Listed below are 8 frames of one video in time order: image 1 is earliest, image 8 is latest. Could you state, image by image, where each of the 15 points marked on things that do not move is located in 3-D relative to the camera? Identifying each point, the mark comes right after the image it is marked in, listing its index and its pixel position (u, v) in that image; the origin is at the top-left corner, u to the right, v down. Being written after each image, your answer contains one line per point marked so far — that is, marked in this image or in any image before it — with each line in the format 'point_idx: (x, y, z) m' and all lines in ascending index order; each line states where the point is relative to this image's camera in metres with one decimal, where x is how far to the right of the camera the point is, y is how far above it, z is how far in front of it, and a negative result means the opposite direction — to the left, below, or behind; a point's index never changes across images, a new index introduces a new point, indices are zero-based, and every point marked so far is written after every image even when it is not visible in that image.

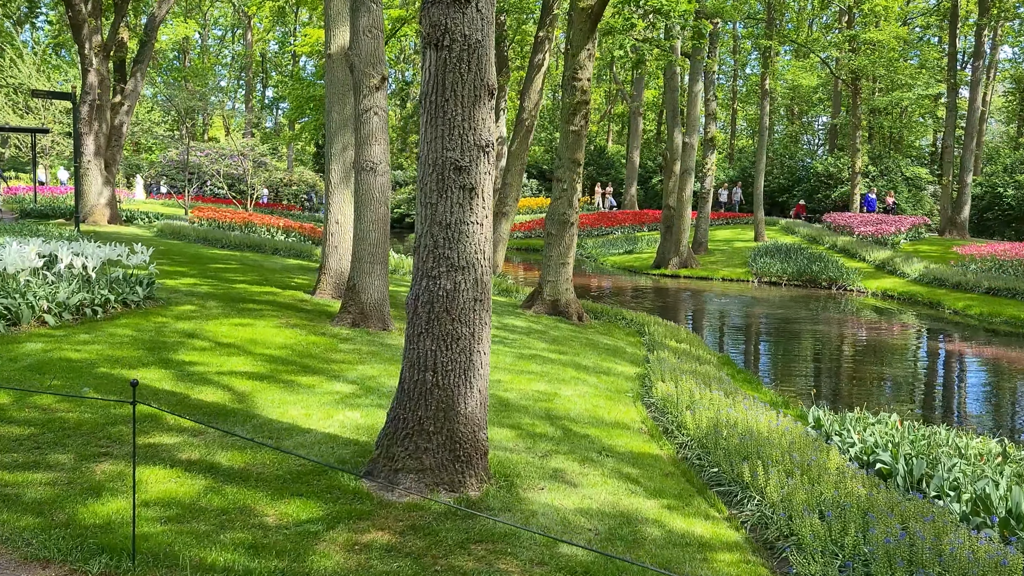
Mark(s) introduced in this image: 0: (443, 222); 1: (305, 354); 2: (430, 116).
0: (-0.3, +0.3, +3.6) m
1: (-1.6, -0.5, +6.5) m
2: (-0.3, +0.7, +3.6) m
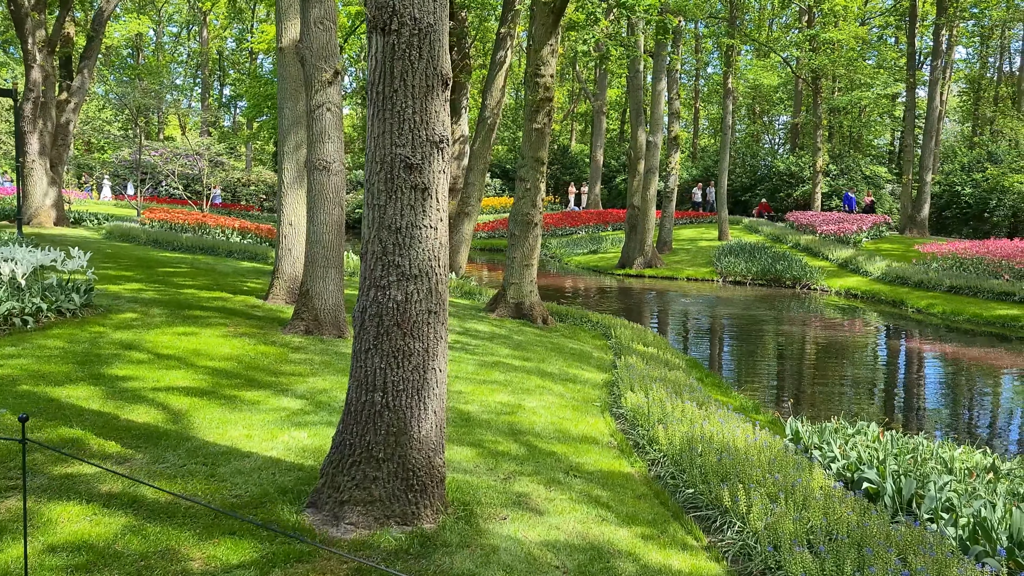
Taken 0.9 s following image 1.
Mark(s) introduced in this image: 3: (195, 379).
0: (-0.4, +0.2, +3.2) m
1: (-1.9, -0.6, +6.1) m
2: (-0.5, +0.7, +3.2) m
3: (-2.0, -0.6, +5.5) m
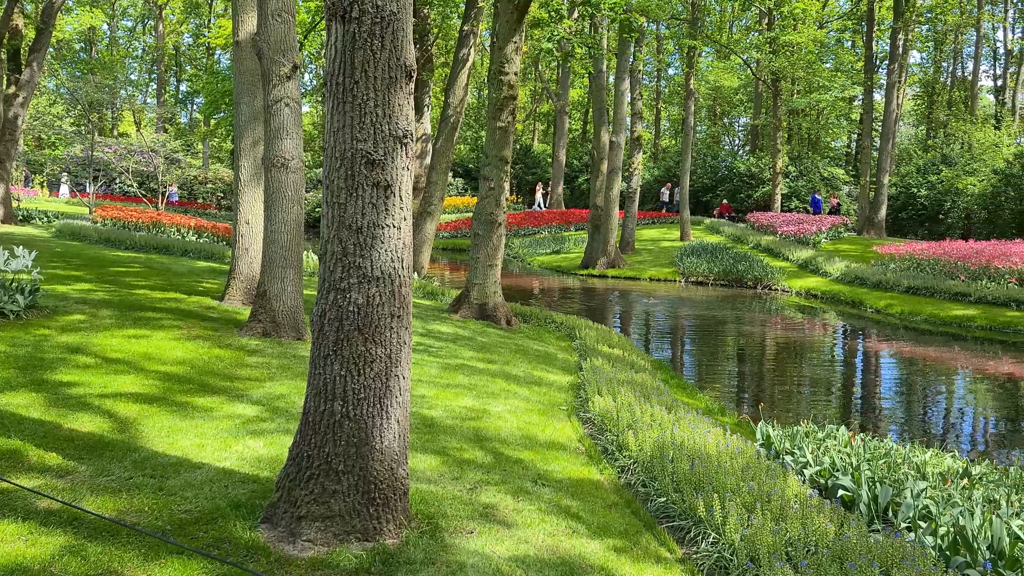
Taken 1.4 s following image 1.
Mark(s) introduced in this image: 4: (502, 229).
0: (-0.6, +0.2, +3.1) m
1: (-2.1, -0.6, +5.9) m
2: (-0.6, +0.7, +3.1) m
3: (-2.3, -0.6, +5.3) m
4: (-0.1, +0.7, +10.8) m
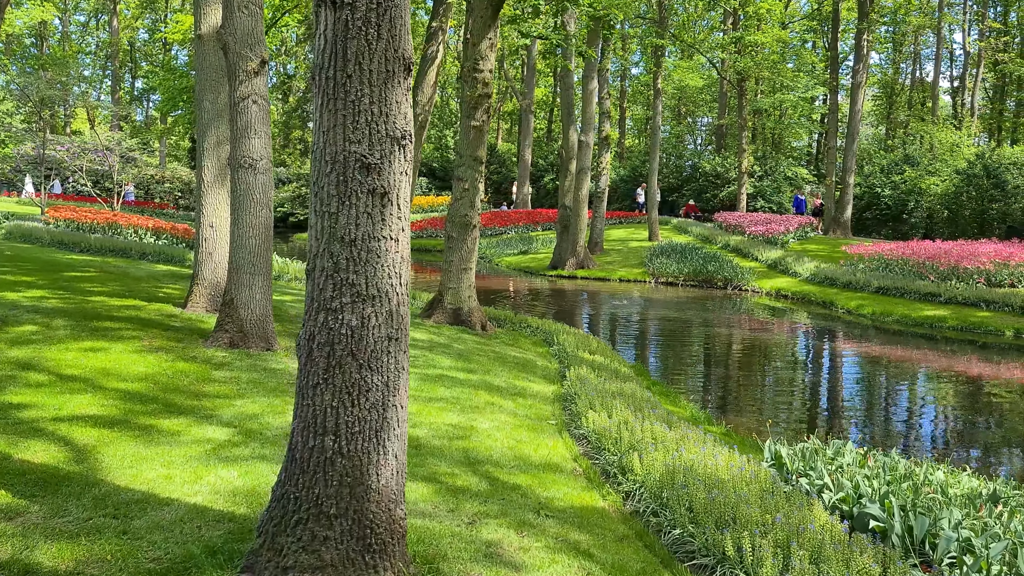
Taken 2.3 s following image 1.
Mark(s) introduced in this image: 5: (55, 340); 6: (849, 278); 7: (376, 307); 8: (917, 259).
0: (-0.5, +0.2, +2.7) m
1: (-2.2, -0.6, +5.5) m
2: (-0.6, +0.6, +2.7) m
3: (-2.3, -0.7, +4.9) m
4: (-0.4, +0.7, +10.5) m
5: (-3.5, -0.4, +6.6) m
6: (+7.2, +0.2, +18.4) m
7: (-0.4, -0.1, +2.8) m
8: (+8.3, +0.6, +17.7) m
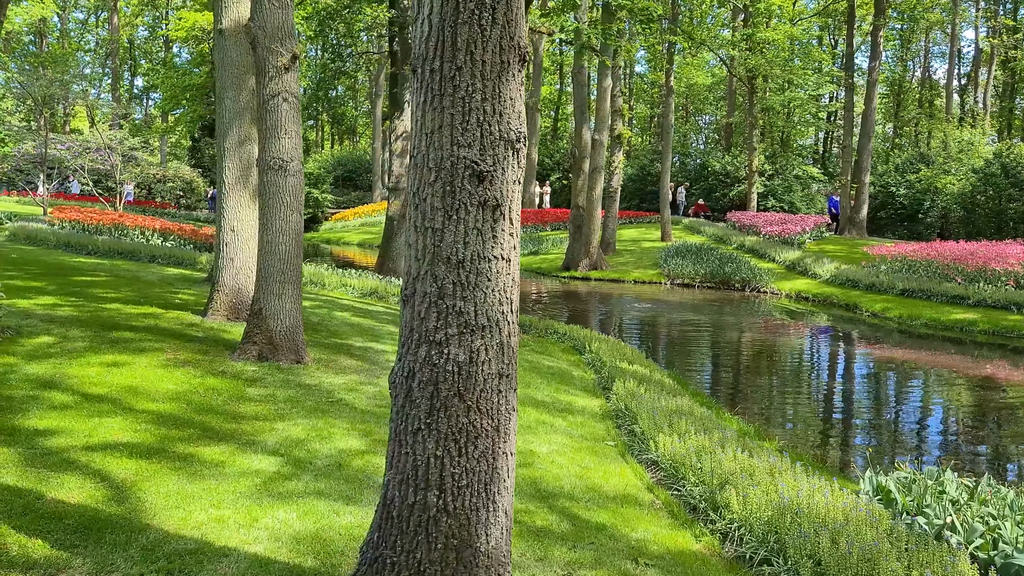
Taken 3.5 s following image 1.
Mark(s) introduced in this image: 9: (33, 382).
0: (-0.2, +0.1, +2.3) m
1: (-1.8, -0.7, +5.1) m
2: (-0.2, +0.5, +2.3) m
3: (-1.9, -0.7, +4.5) m
4: (-0.1, +0.6, +10.1) m
5: (-3.2, -0.5, +6.2) m
6: (+7.6, +0.2, +18.0) m
7: (-0.1, -0.1, +2.4) m
8: (+8.7, +0.5, +17.3) m
9: (-2.9, -0.6, +5.2) m
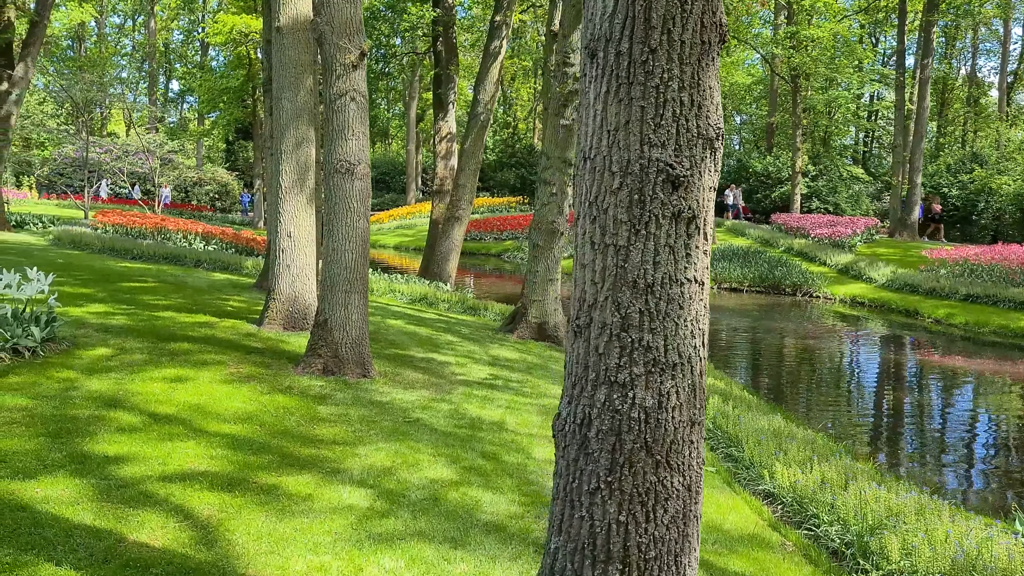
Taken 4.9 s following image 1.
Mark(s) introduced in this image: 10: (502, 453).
0: (+0.3, 0.0, +1.9) m
1: (-1.3, -0.8, +4.7) m
2: (+0.2, +0.5, +1.9) m
3: (-1.4, -0.8, +4.1) m
4: (+0.6, +0.5, +9.7) m
5: (-2.6, -0.5, +5.9) m
6: (+8.5, +0.1, +17.4) m
7: (+0.4, -0.2, +2.0) m
8: (+9.6, +0.4, +16.6) m
9: (-2.4, -0.6, +4.9) m
10: (-0.1, -0.9, +4.8) m
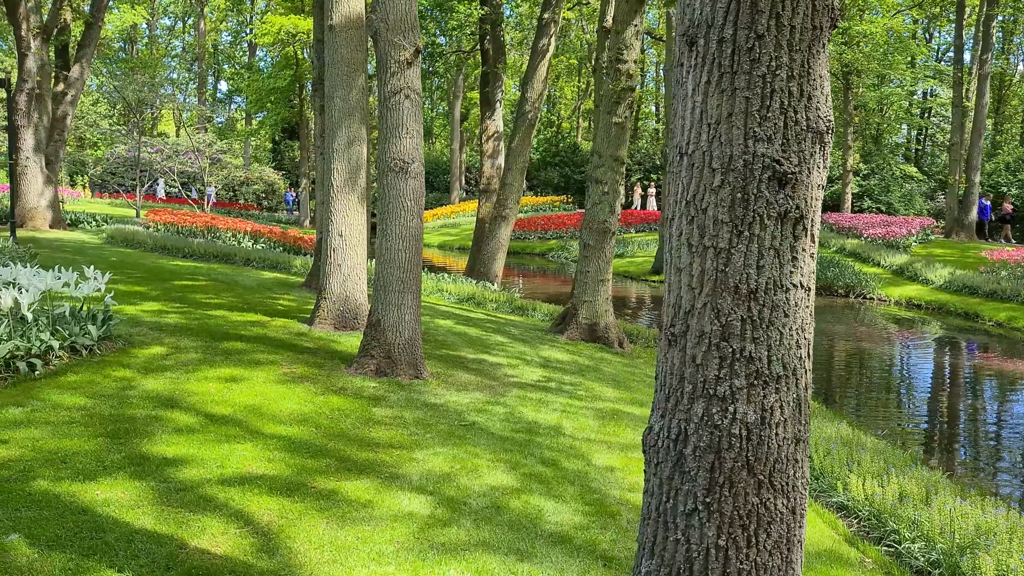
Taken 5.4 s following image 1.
0: (+0.5, 0.0, +1.8) m
1: (-1.0, -0.8, +4.6) m
2: (+0.4, +0.4, +1.8) m
3: (-1.1, -0.8, +4.0) m
4: (+1.2, +0.5, +9.5) m
5: (-2.2, -0.5, +5.9) m
6: (+9.4, 0.0, +16.8) m
7: (+0.6, -0.2, +1.8) m
8: (+10.5, +0.4, +16.0) m
9: (-2.1, -0.6, +4.9) m
10: (+0.3, -0.9, +4.7) m
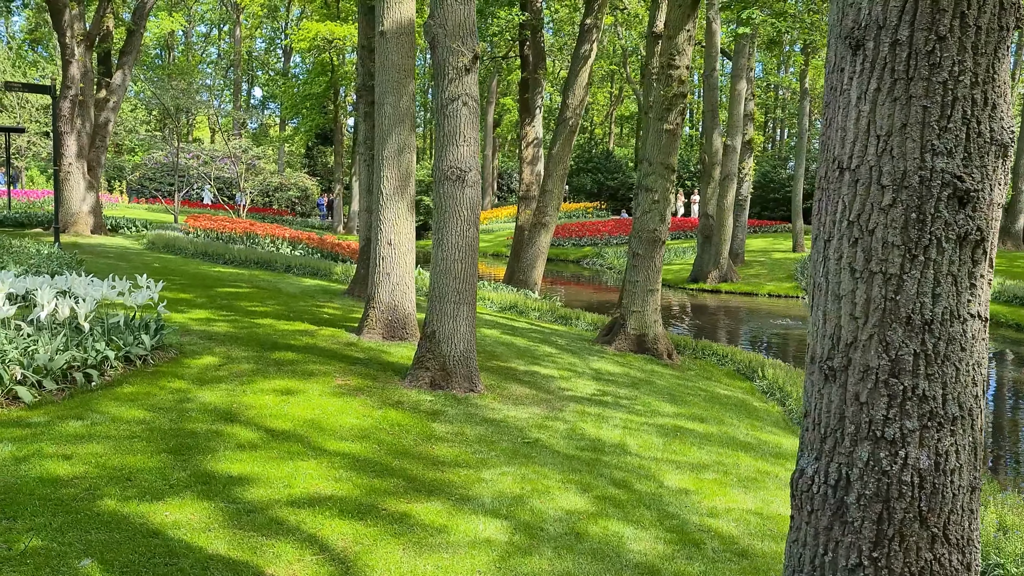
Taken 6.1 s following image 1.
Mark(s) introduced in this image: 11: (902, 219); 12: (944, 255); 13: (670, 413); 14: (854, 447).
0: (+0.8, -0.1, +1.6) m
1: (-0.6, -0.8, +4.5) m
2: (+0.7, +0.4, +1.6) m
3: (-0.8, -0.9, +3.9) m
4: (+1.7, +0.4, +9.3) m
5: (-1.8, -0.6, +5.8) m
6: (+10.2, -0.2, +16.3) m
7: (+0.8, -0.3, +1.6) m
8: (+11.2, +0.2, +15.5) m
9: (-1.7, -0.7, +4.8) m
10: (+0.6, -1.0, +4.5) m
11: (+0.7, +0.1, +1.6) m
12: (+0.8, +0.1, +1.6) m
13: (+1.2, -0.9, +6.6) m
14: (+0.7, -0.3, +1.6) m
